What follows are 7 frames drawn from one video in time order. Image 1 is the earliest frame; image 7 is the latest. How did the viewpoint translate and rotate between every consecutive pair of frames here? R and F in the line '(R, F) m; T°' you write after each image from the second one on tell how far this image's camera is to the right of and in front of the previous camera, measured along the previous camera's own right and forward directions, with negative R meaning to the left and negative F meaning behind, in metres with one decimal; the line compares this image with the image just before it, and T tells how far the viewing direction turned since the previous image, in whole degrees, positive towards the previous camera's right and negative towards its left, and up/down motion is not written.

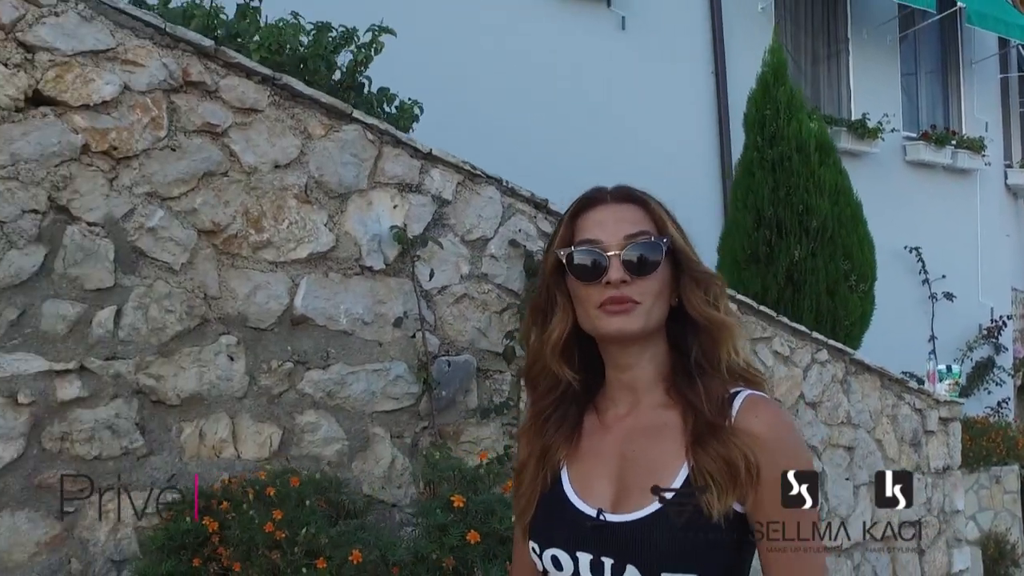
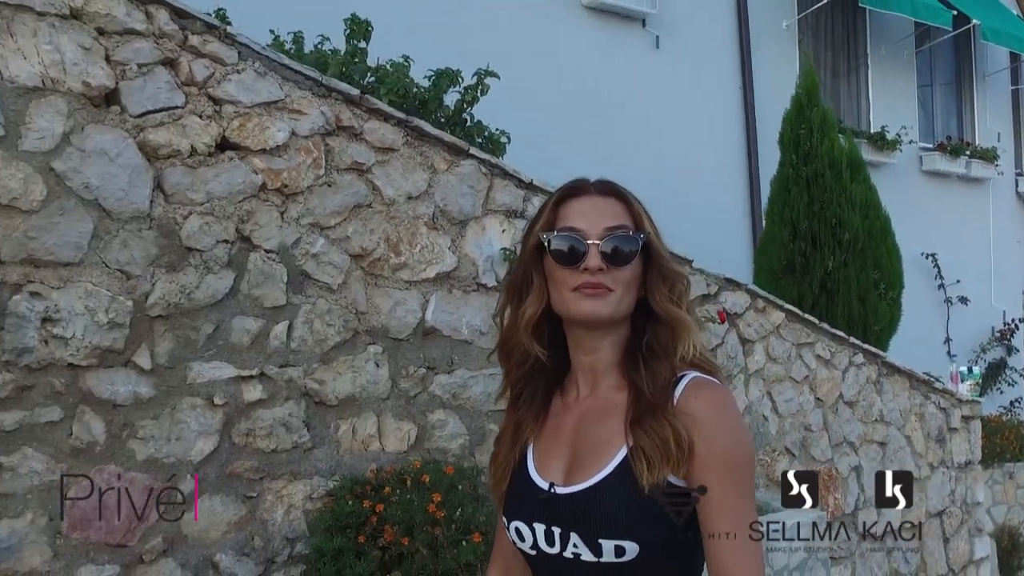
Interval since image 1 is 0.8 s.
(-0.4, -0.5) m; 0°
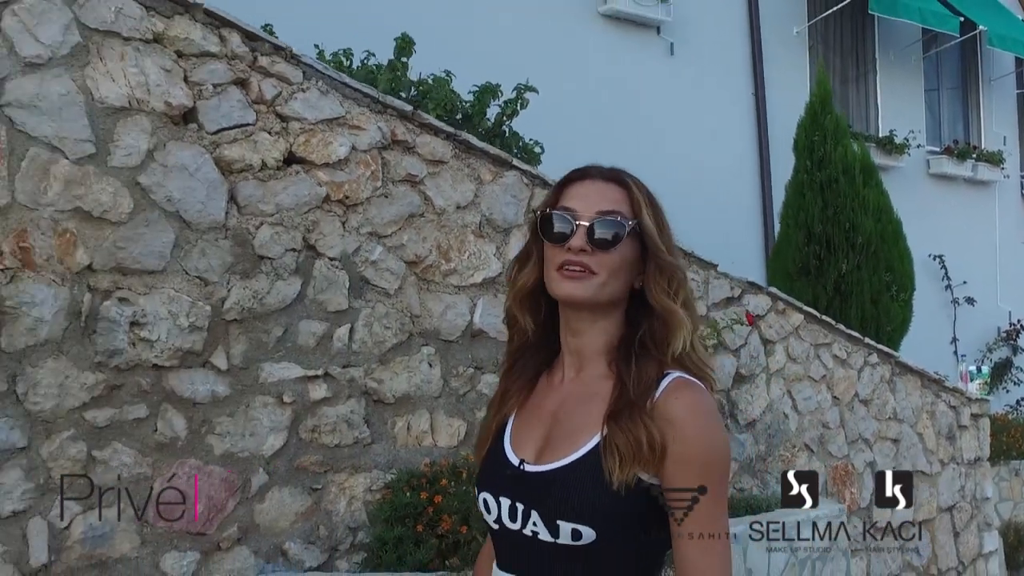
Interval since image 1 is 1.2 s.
(-0.2, -0.2) m; 0°
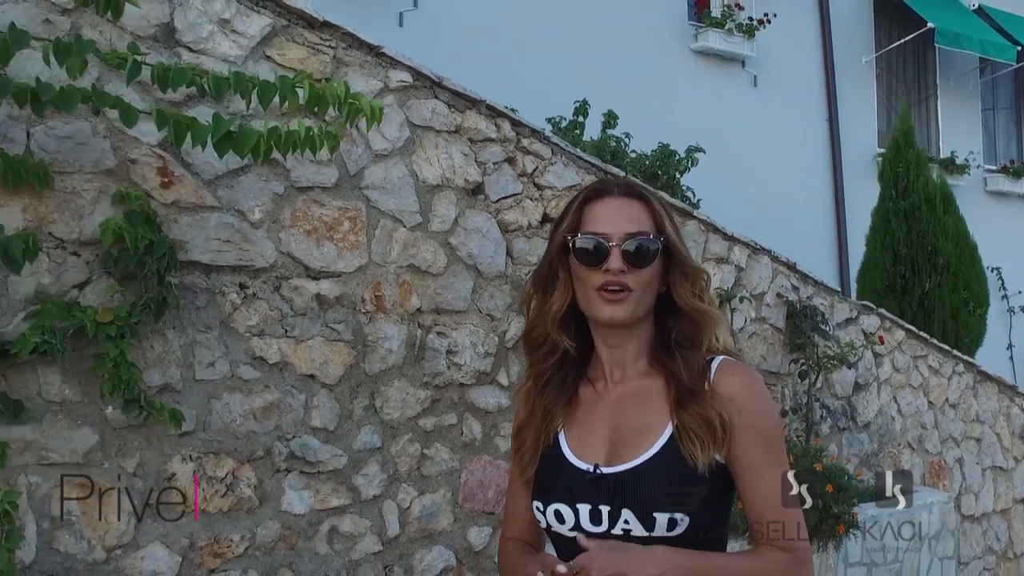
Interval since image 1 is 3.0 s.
(-0.9, -0.9) m; -1°
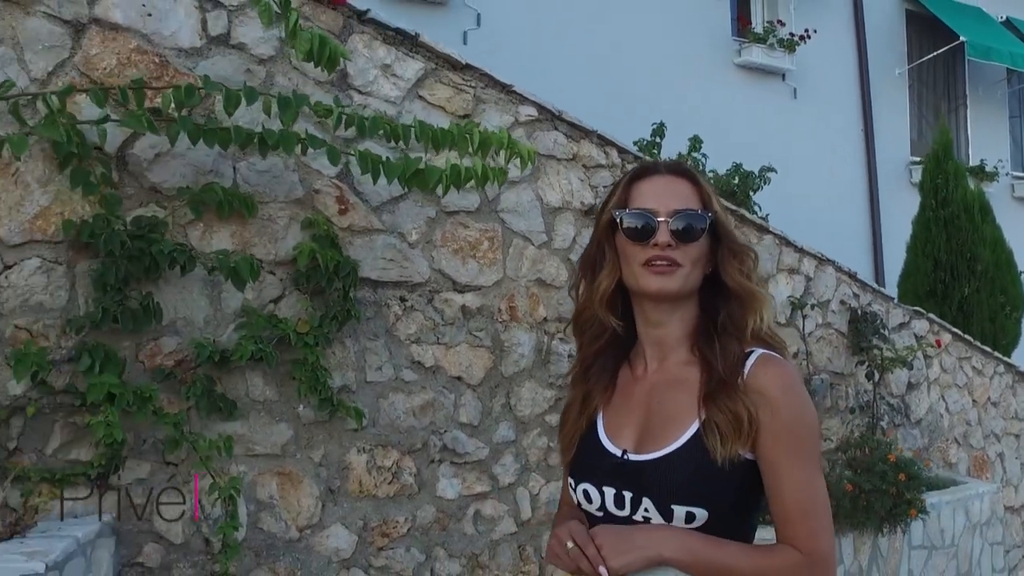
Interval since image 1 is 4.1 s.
(-0.5, -0.5) m; 0°
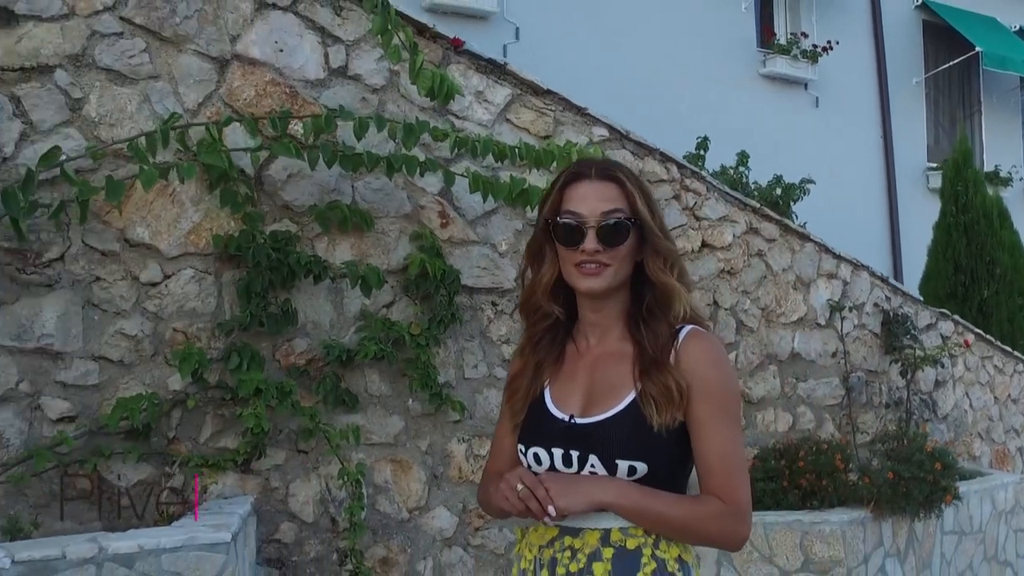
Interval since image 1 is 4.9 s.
(-0.4, -0.4) m; 0°
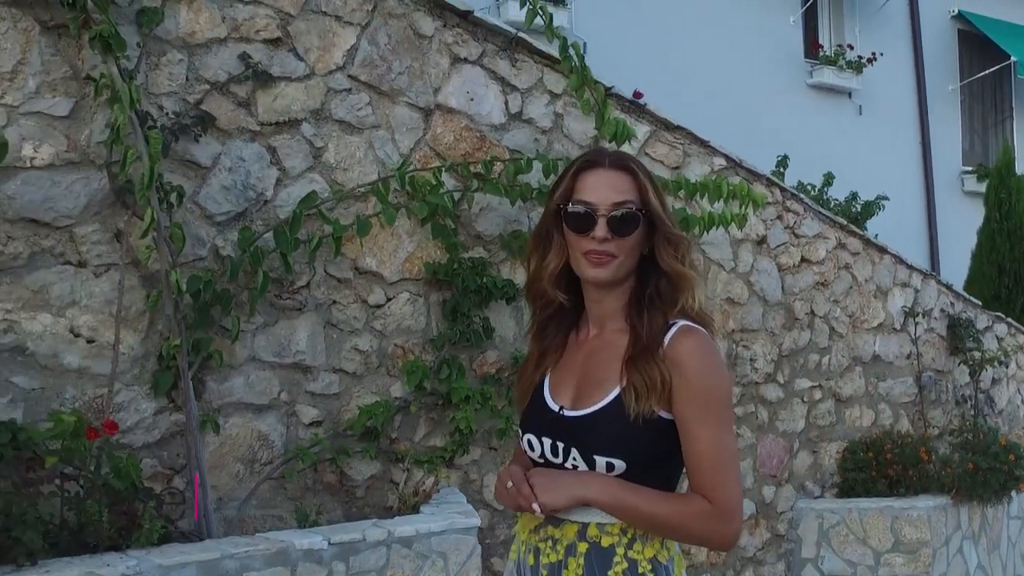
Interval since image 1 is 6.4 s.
(-0.8, -0.6) m; +1°
